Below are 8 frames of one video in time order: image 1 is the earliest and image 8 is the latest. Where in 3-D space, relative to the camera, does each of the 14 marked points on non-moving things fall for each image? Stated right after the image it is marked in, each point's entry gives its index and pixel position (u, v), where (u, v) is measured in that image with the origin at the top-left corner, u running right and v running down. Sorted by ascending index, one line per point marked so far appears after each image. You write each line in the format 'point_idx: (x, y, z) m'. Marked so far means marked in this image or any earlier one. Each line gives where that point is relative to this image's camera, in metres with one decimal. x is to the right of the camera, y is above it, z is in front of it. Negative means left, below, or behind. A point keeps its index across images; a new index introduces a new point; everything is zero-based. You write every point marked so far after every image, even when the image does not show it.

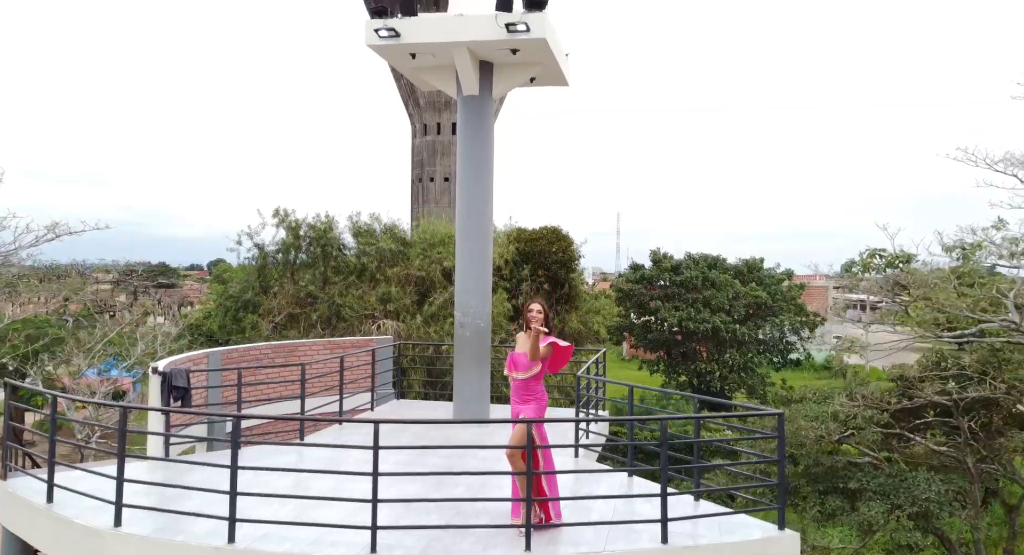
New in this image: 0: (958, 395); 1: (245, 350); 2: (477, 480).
0: (+6.2, -1.5, +10.1) m
1: (-3.5, -0.8, +9.2) m
2: (-0.3, -1.7, +6.2) m
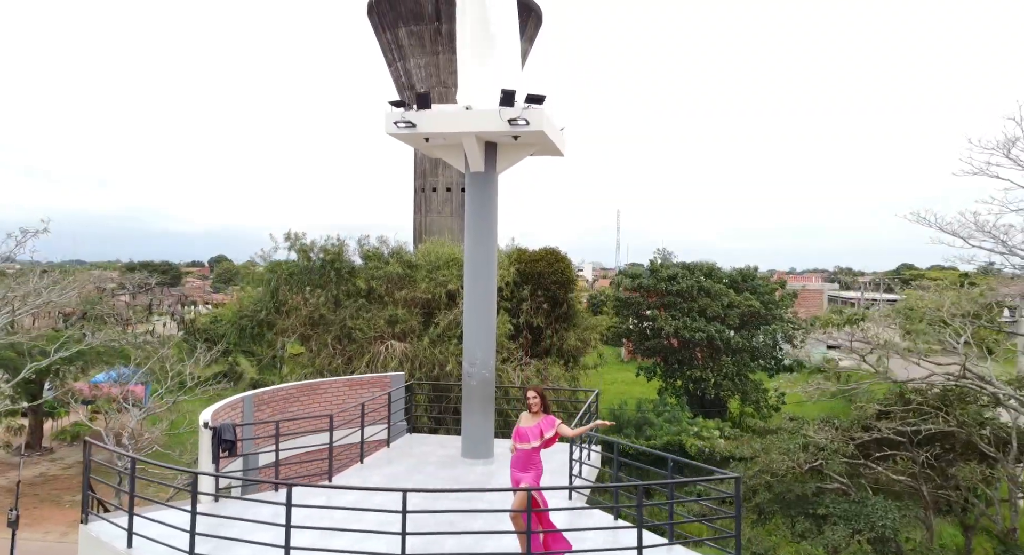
0: (+6.3, -2.2, +11.3) m
1: (-3.4, -1.5, +10.3) m
2: (-0.3, -2.5, +7.3) m
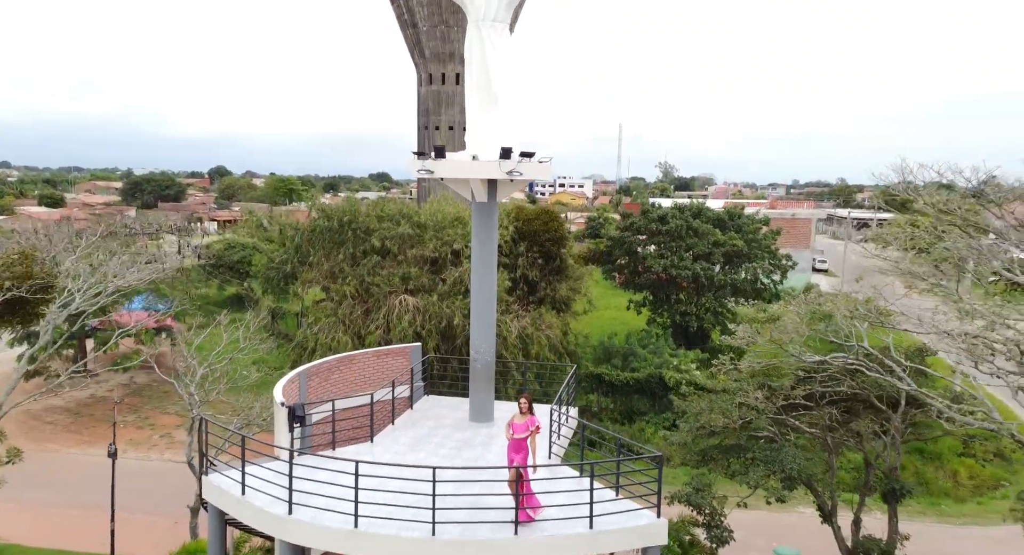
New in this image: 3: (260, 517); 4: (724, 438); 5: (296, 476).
0: (+6.2, -2.2, +14.3) m
1: (-3.5, -1.6, +13.3) m
2: (-0.4, -2.9, +10.4) m
3: (-3.3, -3.2, +9.7) m
4: (+4.3, -3.3, +14.7) m
5: (-3.1, -2.8, +10.3) m
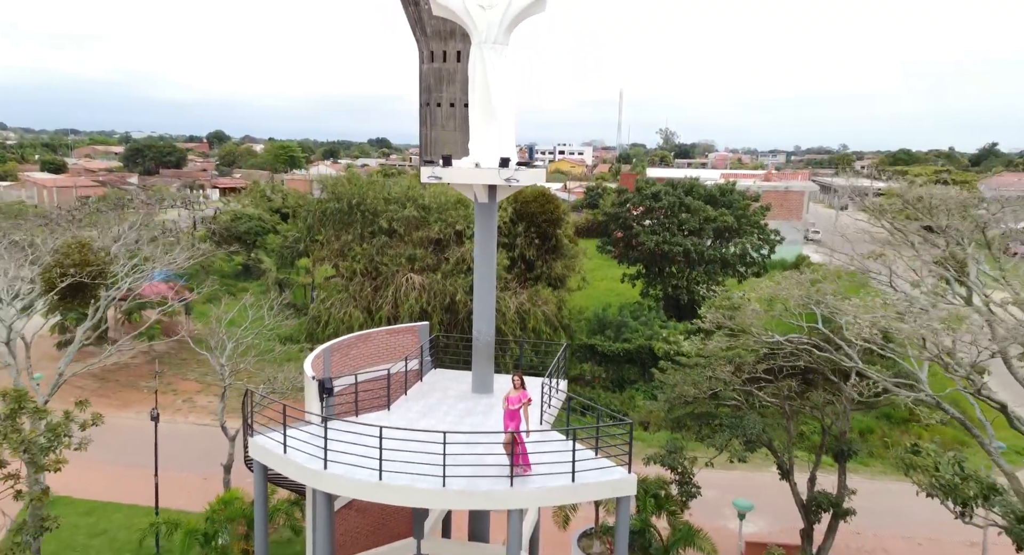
0: (+6.1, -2.0, +16.3) m
1: (-3.6, -1.3, +15.3) m
2: (-0.4, -2.8, +12.4) m
3: (-3.4, -3.1, +11.7) m
4: (+4.3, -3.0, +16.8) m
5: (-3.1, -2.7, +12.4) m
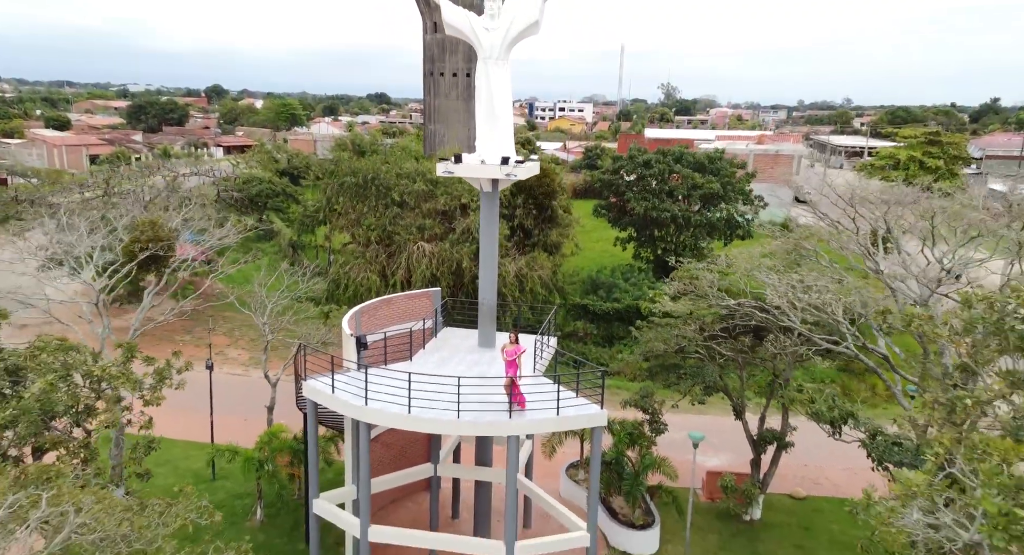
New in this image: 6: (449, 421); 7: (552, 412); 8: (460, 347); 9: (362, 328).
0: (+6.1, -1.3, +19.6) m
1: (-3.6, -0.7, +18.5) m
2: (-0.4, -2.4, +15.8) m
3: (-3.4, -2.7, +15.0) m
4: (+4.2, -2.3, +20.1) m
5: (-3.1, -2.2, +15.7) m
6: (-1.2, -2.8, +14.4) m
7: (+0.8, -2.7, +14.8) m
8: (-1.3, -1.7, +18.4) m
9: (-3.7, -1.3, +18.2) m
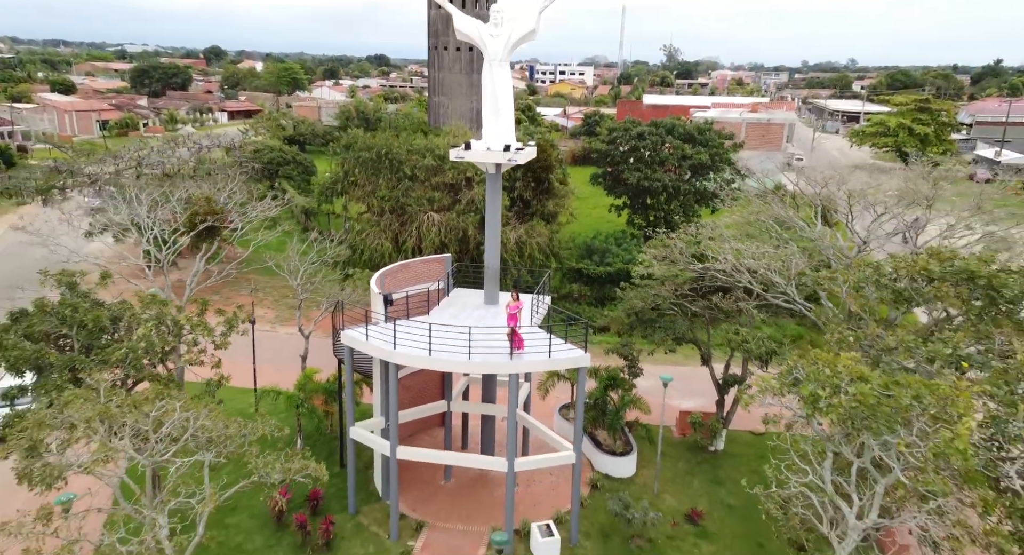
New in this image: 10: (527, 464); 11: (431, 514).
0: (+6.1, -0.3, +23.0) m
1: (-3.6, +0.3, +21.9) m
2: (-0.4, -1.5, +19.2) m
3: (-3.4, -1.9, +18.5) m
4: (+4.3, -1.2, +23.6) m
5: (-3.1, -1.4, +19.1) m
6: (-1.2, -2.1, +17.9) m
7: (+0.8, -2.0, +18.3) m
8: (-1.3, -0.8, +21.9) m
9: (-3.7, -0.3, +21.7) m
10: (+0.4, -4.8, +19.0) m
11: (-2.2, -6.4, +19.8) m
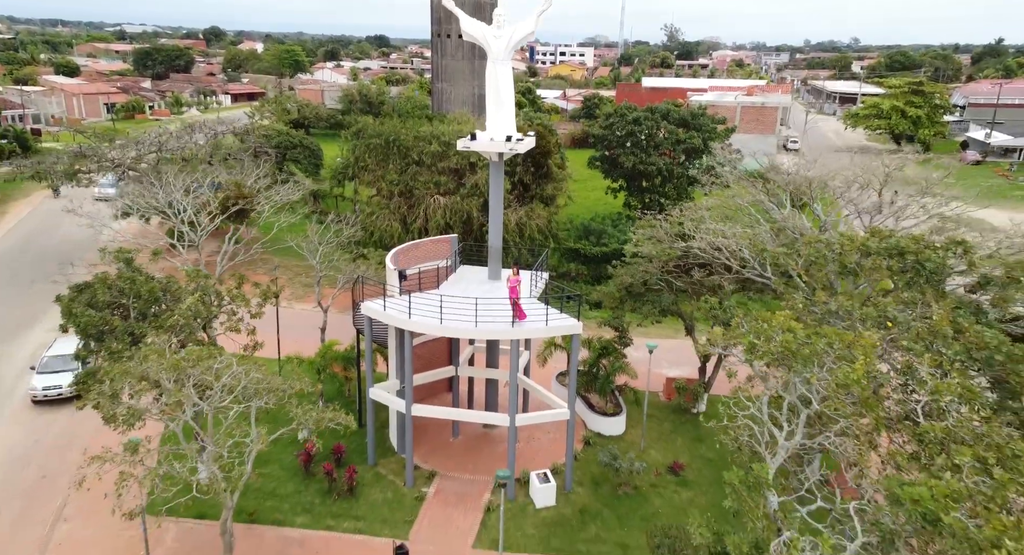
0: (+6.2, +0.5, +25.3) m
1: (-3.5, +1.0, +24.2) m
2: (-0.4, -0.9, +21.6) m
3: (-3.4, -1.2, +20.9) m
4: (+4.3, -0.5, +25.9) m
5: (-3.1, -0.7, +21.5) m
6: (-1.2, -1.4, +20.3) m
7: (+0.9, -1.3, +20.7) m
8: (-1.3, -0.1, +24.2) m
9: (-3.7, +0.4, +24.0) m
10: (+0.4, -4.2, +21.4) m
11: (-2.2, -5.7, +22.3) m
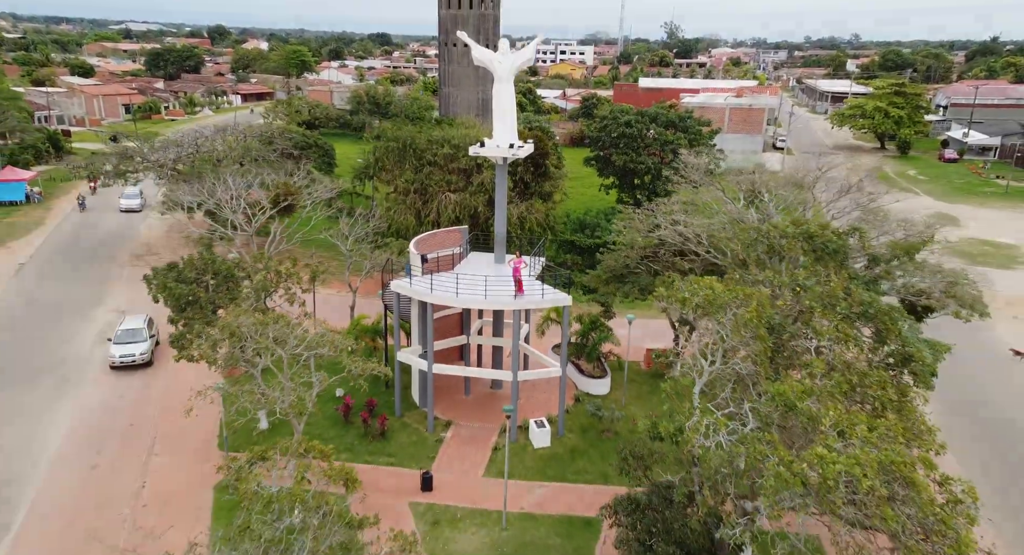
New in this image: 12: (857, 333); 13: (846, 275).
0: (+6.3, +1.1, +30.0) m
1: (-3.5, +1.6, +28.9) m
2: (-0.3, -0.3, +26.3) m
3: (-3.3, -0.6, +25.6) m
4: (+4.4, +0.2, +30.6) m
5: (-3.0, -0.1, +26.2) m
6: (-1.1, -0.8, +24.9) m
7: (+0.9, -0.7, +25.4) m
8: (-1.2, +0.6, +28.9) m
9: (-3.6, +1.0, +28.7) m
10: (+0.5, -3.6, +26.1) m
11: (-2.1, -5.1, +27.0) m
12: (+8.2, -1.3, +17.5) m
13: (+8.9, +0.1, +19.4) m
